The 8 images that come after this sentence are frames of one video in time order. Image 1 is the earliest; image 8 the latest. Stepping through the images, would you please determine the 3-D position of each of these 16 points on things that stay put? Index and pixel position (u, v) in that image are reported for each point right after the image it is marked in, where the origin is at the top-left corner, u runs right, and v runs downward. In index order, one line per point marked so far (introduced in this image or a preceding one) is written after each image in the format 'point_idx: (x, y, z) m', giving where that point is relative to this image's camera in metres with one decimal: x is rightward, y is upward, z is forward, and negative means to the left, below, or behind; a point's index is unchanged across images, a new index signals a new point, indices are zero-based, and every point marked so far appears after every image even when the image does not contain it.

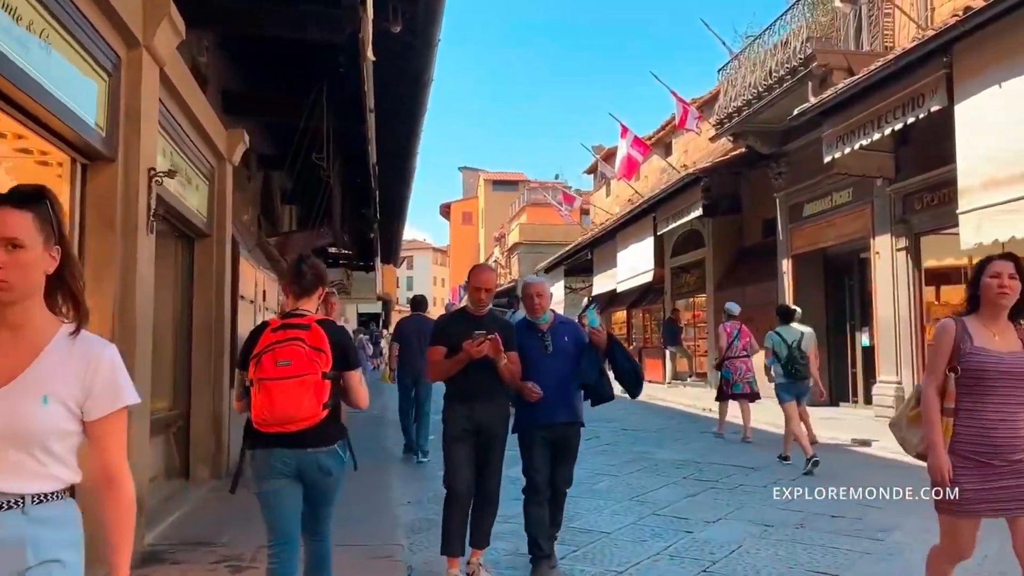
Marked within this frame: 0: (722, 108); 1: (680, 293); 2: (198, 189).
0: (+3.6, +3.1, +14.3) m
1: (+4.0, -0.1, +19.6) m
2: (-2.7, +0.8, +6.9) m
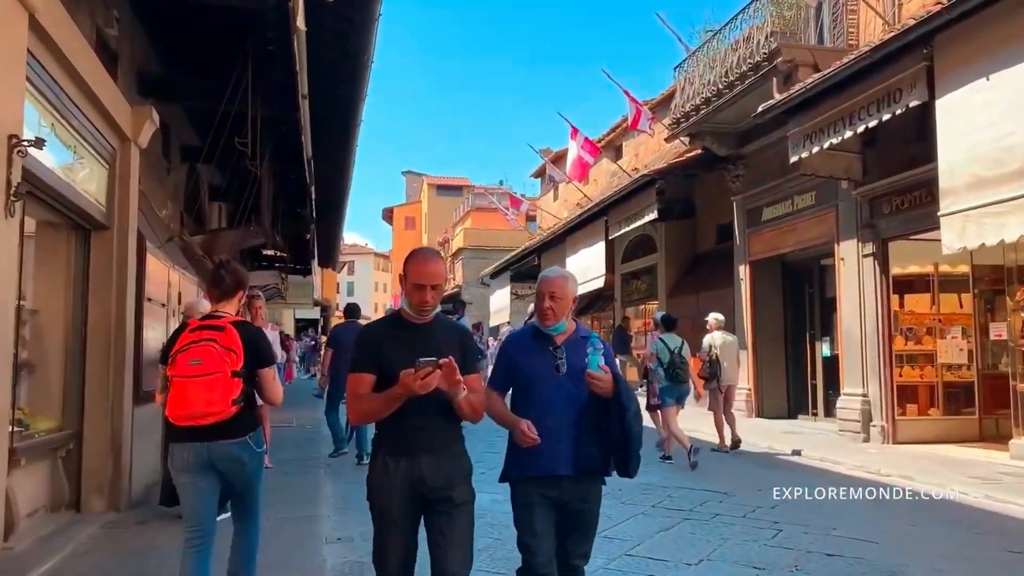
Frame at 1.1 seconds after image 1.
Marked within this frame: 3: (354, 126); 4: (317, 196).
0: (+2.8, +3.0, +13.7) m
1: (+2.8, -0.3, +19.0) m
2: (-3.0, +0.8, +5.9) m
3: (-2.0, +2.0, +10.5) m
4: (-3.3, +1.6, +14.5) m
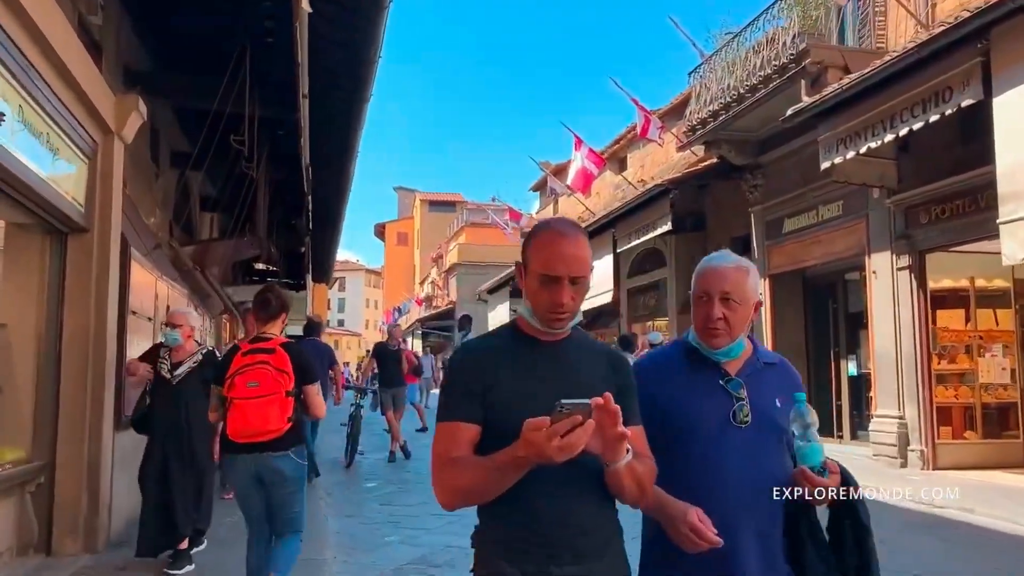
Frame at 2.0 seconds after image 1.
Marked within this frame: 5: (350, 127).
0: (+2.9, +2.8, +13.1) m
1: (+2.8, -0.6, +18.3) m
2: (-2.8, +0.8, +5.2) m
3: (-1.8, +1.9, +9.8) m
4: (-3.2, +1.4, +13.8) m
5: (-1.9, +1.9, +9.8) m
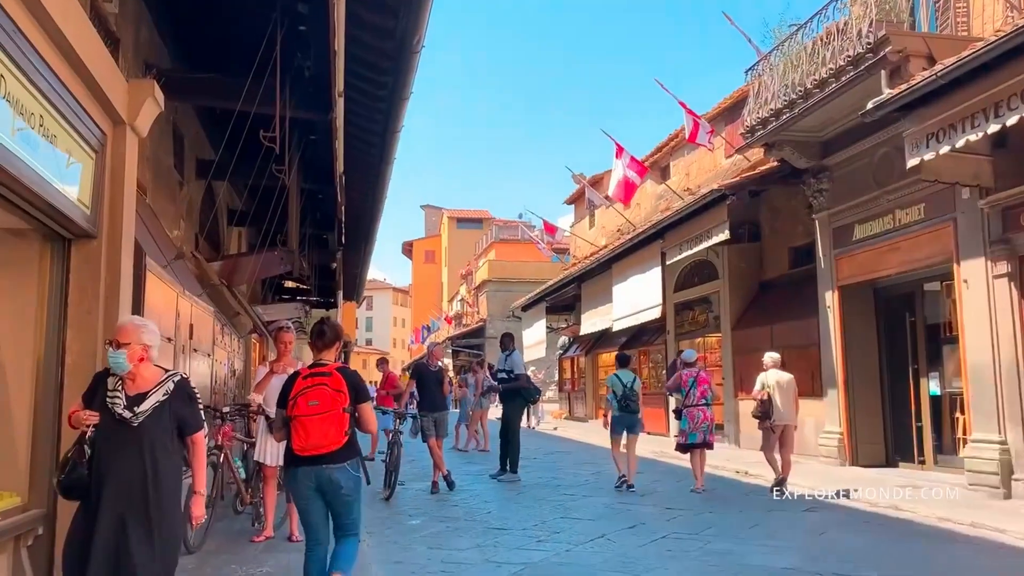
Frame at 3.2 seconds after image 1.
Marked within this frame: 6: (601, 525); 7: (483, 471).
0: (+3.6, +2.6, +12.2) m
1: (+3.7, -0.9, +17.4) m
2: (-2.4, +0.7, +4.5) m
3: (-1.3, +1.7, +9.1) m
4: (-2.5, +1.1, +13.1) m
5: (-1.4, +1.7, +9.0) m
6: (+0.8, -2.1, +7.2) m
7: (-0.4, -2.4, +10.9) m
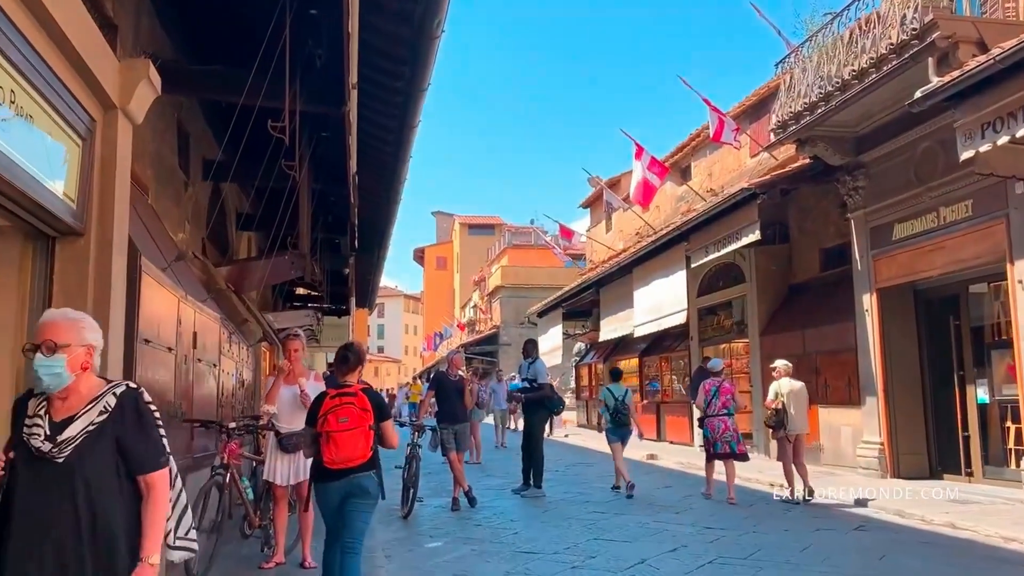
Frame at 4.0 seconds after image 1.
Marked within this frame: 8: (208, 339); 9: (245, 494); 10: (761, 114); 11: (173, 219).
0: (+3.8, +2.5, +11.7) m
1: (+4.0, -1.0, +16.8) m
2: (-2.2, +0.7, +4.0) m
3: (-1.0, +1.7, +8.6) m
4: (-2.2, +1.0, +12.6) m
5: (-1.1, +1.7, +8.5) m
6: (+1.0, -2.1, +6.7) m
7: (-0.1, -2.5, +10.4) m
8: (-2.7, -0.5, +7.3) m
9: (-2.0, -1.6, +6.3) m
10: (+4.8, +3.3, +15.7) m
11: (-3.5, +0.7, +8.5) m
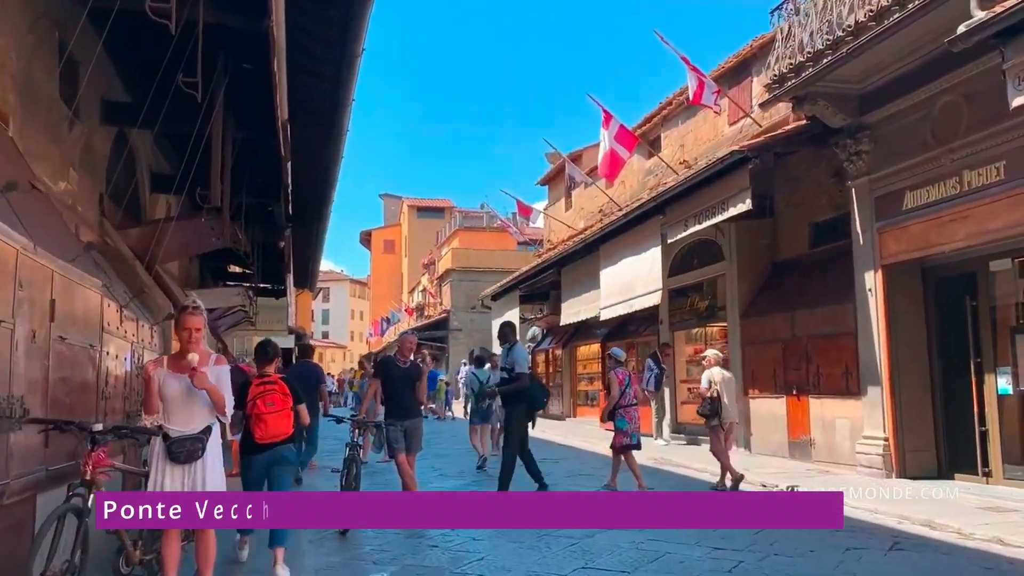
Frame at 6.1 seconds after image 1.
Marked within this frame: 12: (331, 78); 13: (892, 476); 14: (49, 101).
0: (+3.4, +2.8, +10.3) m
1: (+3.2, -0.6, +15.5) m
2: (-2.2, +0.9, +2.3) m
3: (-1.3, +1.9, +6.9) m
4: (-2.8, +1.4, +10.9) m
5: (-1.4, +2.0, +6.9) m
6: (+0.8, -1.9, +5.2) m
7: (-0.5, -2.2, +8.9) m
8: (-2.9, -0.2, +5.6) m
9: (-2.2, -1.3, +4.7) m
10: (+4.0, +3.7, +14.4) m
11: (-3.8, +1.0, +6.7) m
12: (-1.6, +1.9, +7.6) m
13: (+4.5, -2.2, +9.7) m
14: (-3.8, +1.5, +6.8) m
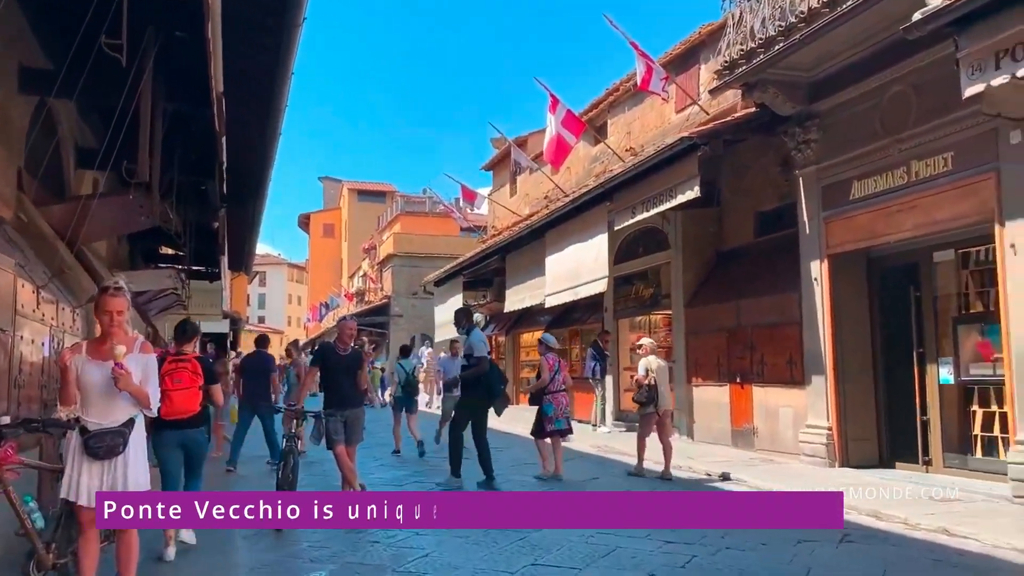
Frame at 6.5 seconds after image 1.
0: (+2.7, +3.0, +10.2) m
1: (+2.2, -0.4, +15.4) m
2: (-2.3, +1.0, +1.8) m
3: (-1.7, +2.1, +6.5) m
4: (-3.5, +1.6, +10.4) m
5: (-1.8, +2.1, +6.5) m
6: (+0.5, -1.8, +5.0) m
7: (-1.1, -2.0, +8.6) m
8: (-3.2, 0.0, +5.1) m
9: (-2.5, -1.2, +4.3) m
10: (+3.1, +3.9, +14.3) m
11: (-4.1, +1.2, +6.1) m
12: (-2.1, +2.1, +7.1) m
13: (+3.8, -2.1, +9.8) m
14: (-4.1, +1.7, +6.2) m
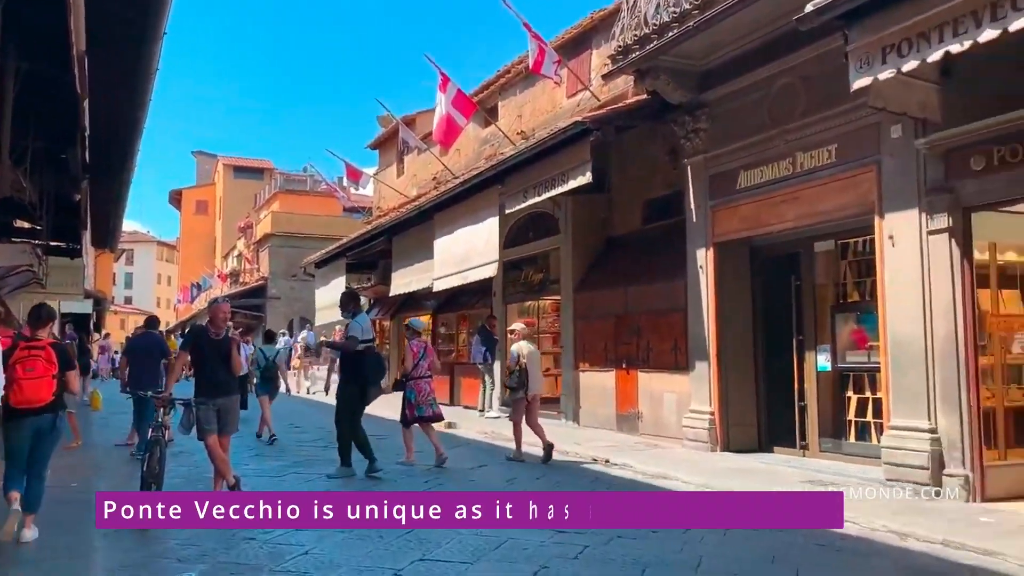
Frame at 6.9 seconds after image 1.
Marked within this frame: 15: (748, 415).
0: (+1.4, +3.2, +10.2) m
1: (+0.1, -0.1, +15.3) m
2: (-2.4, +1.1, +1.2) m
3: (-2.5, +2.3, +5.9) m
4: (-4.7, +1.9, +9.5) m
5: (-2.5, +2.3, +5.8) m
6: (-0.2, -1.7, +4.8) m
7: (-2.2, -1.8, +8.1) m
8: (-3.8, +0.1, +4.4) m
9: (-3.0, -1.1, +3.6) m
10: (+1.2, +4.1, +14.3) m
11: (-4.8, +1.4, +5.2) m
12: (-2.9, +2.2, +6.4) m
13: (+2.5, -1.9, +10.0) m
14: (-4.8, +1.9, +5.2) m
15: (+2.9, -1.6, +10.1) m
